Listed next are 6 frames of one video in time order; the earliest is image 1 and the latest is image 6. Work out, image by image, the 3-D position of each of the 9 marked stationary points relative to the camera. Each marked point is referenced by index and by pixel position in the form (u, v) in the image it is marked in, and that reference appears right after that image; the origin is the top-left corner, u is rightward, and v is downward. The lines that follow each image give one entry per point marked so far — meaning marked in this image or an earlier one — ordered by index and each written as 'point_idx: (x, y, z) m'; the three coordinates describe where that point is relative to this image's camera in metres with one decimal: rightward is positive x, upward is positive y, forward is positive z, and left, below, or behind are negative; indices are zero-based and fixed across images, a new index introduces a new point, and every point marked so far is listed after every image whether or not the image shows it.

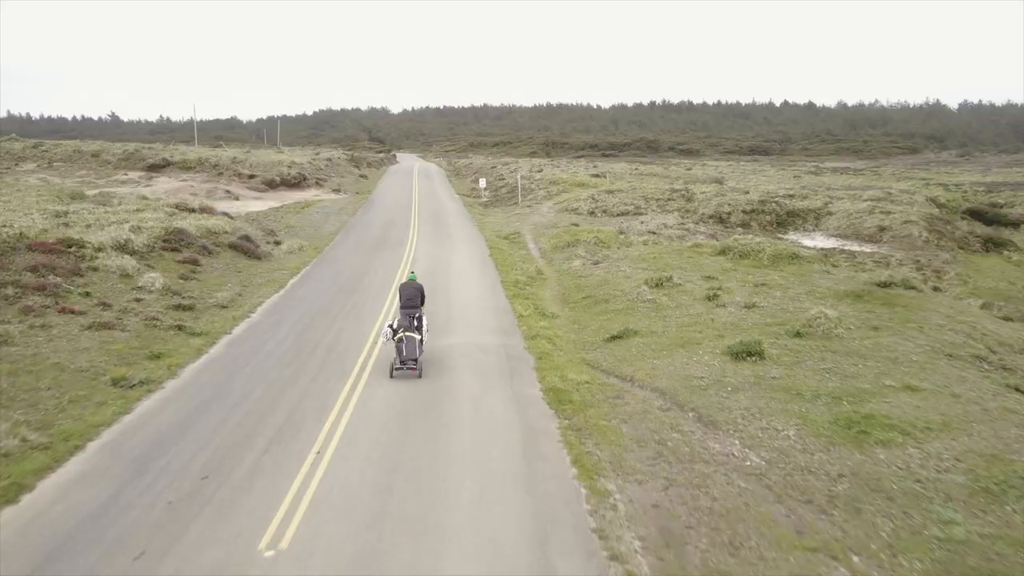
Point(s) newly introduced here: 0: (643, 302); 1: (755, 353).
0: (+2.9, -0.3, +17.8) m
1: (+4.0, -1.1, +13.0) m
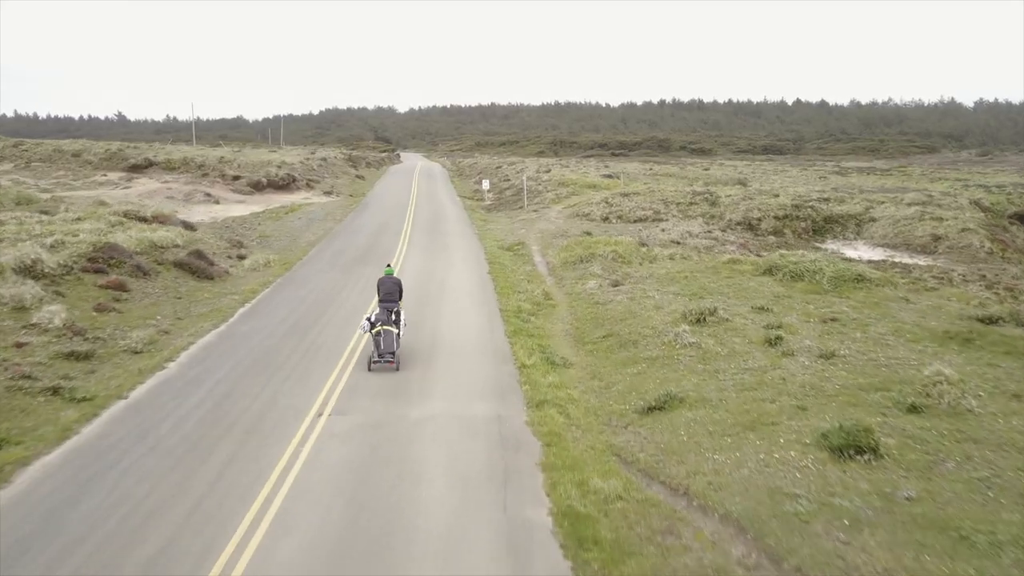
0: (+2.9, -1.0, +13.6) m
1: (+3.9, -1.8, +8.8) m
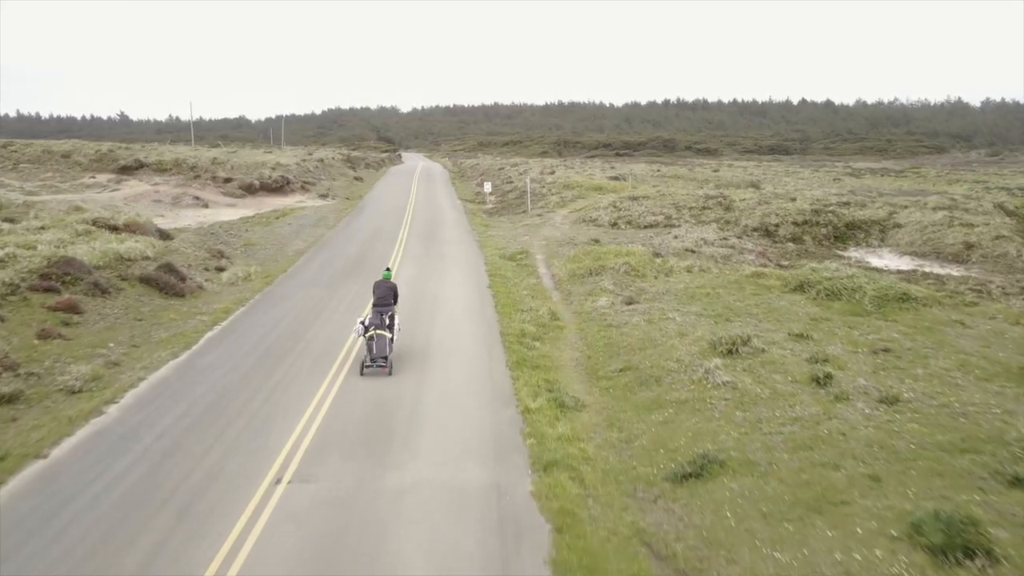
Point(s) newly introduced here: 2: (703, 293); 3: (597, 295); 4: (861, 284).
0: (+2.9, -1.5, +11.5) m
1: (+3.9, -2.2, +6.7) m
2: (+4.6, -0.1, +19.2) m
3: (+2.1, -0.2, +19.6) m
4: (+7.8, +0.1, +17.9) m
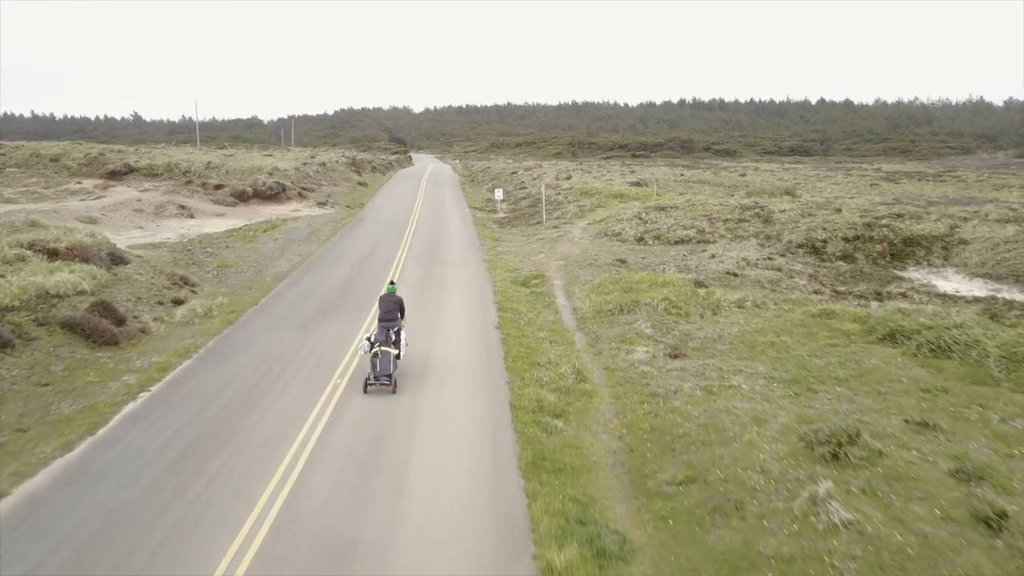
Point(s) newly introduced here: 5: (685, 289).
0: (+3.1, -2.4, +7.6) m
1: (+4.0, -3.1, +2.8) m
2: (+4.9, -1.0, +15.3) m
3: (+2.4, -1.1, +15.7) m
4: (+8.1, -0.8, +14.0) m
5: (+4.3, 0.0, +19.9) m
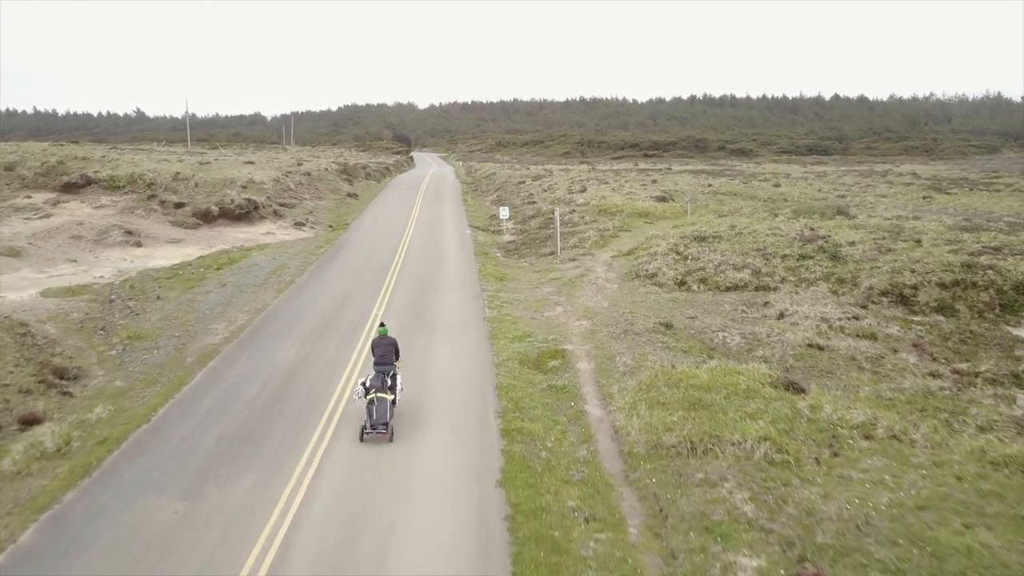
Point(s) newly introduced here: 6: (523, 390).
0: (+3.2, -4.3, +1.3) m
1: (+4.0, -5.1, -3.5) m
2: (+5.0, -2.9, +9.0) m
3: (+2.5, -3.0, +9.4) m
4: (+8.2, -2.8, +7.6) m
5: (+4.5, -1.9, +13.5) m
6: (+0.1, -2.0, +15.4) m
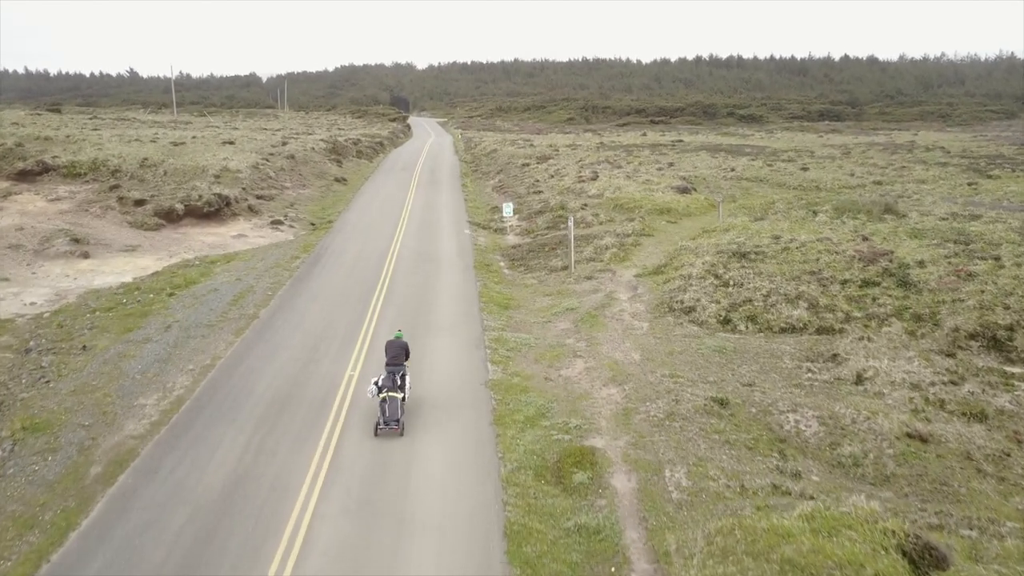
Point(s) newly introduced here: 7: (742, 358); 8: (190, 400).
0: (+3.4, -6.5, -2.9) m
1: (+4.2, -7.5, -7.6) m
2: (+5.2, -4.8, +4.7) m
3: (+2.7, -4.8, +5.1) m
4: (+8.4, -4.7, +3.3) m
5: (+4.7, -3.5, +9.2) m
6: (+0.3, -3.6, +11.1) m
7: (+5.3, -1.7, +17.9) m
8: (-6.4, -2.4, +15.4) m
